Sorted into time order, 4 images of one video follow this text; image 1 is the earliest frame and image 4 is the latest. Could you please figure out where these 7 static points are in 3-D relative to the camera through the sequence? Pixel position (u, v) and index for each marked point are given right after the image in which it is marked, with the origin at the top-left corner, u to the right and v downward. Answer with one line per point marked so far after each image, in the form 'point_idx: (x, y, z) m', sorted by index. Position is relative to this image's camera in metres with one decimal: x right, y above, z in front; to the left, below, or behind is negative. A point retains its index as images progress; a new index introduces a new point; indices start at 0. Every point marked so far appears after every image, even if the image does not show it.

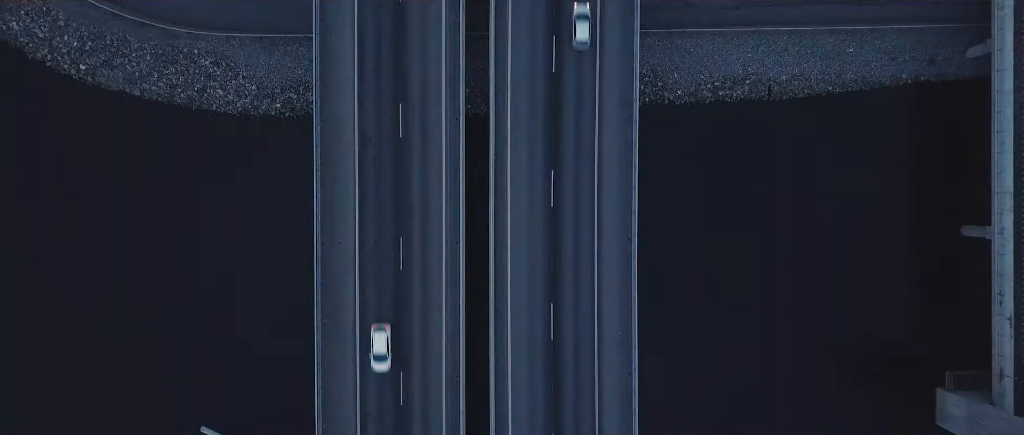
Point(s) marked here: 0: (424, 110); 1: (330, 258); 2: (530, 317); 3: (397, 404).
0: (-3.1, +3.8, +19.4) m
1: (-6.2, -1.5, +19.1) m
2: (+0.6, -3.6, +19.6) m
3: (-4.1, -6.5, +19.7) m
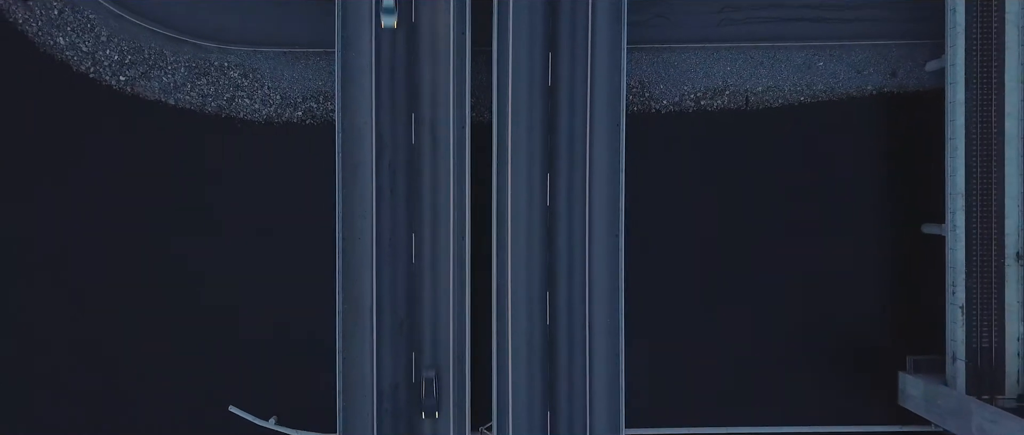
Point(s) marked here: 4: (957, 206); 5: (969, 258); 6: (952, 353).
0: (-3.0, +3.9, +21.2) m
1: (-6.2, -1.4, +20.9) m
2: (+0.6, -3.5, +21.4) m
3: (-4.1, -6.4, +21.5) m
4: (+16.0, +0.4, +19.6) m
5: (+16.6, -1.5, +19.7) m
6: (+16.2, -5.0, +19.9) m
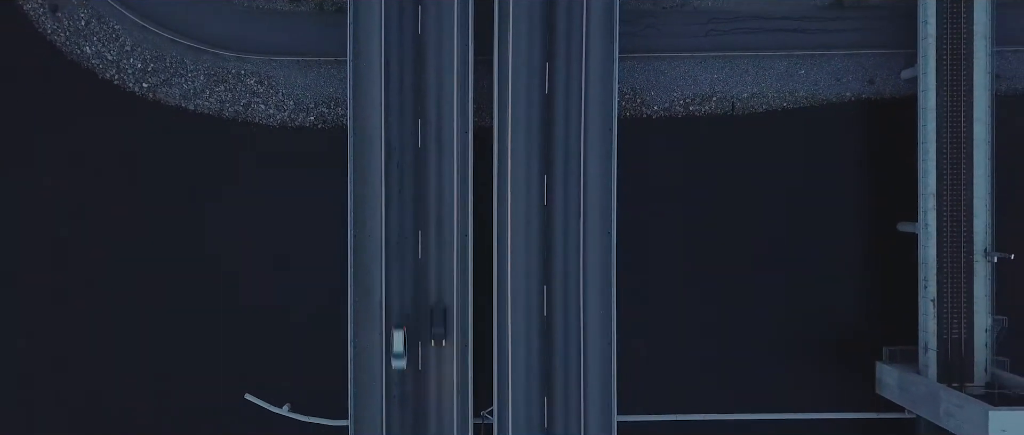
0: (-3.0, +3.9, +22.4) m
1: (-6.2, -1.3, +22.2) m
2: (+0.6, -3.5, +22.6) m
3: (-4.1, -6.4, +22.7) m
4: (+16.0, +0.5, +20.8) m
5: (+16.6, -1.4, +20.9) m
6: (+16.2, -4.9, +21.1) m
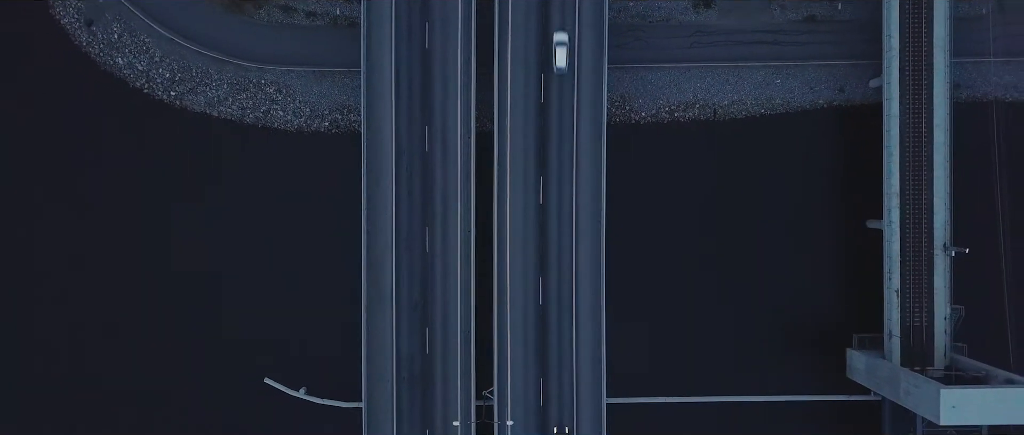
0: (-3.1, +4.0, +24.2) m
1: (-6.3, -1.2, +23.9) m
2: (+0.6, -3.4, +24.4) m
3: (-4.1, -6.3, +24.5) m
4: (+16.0, +0.6, +22.5) m
5: (+16.5, -1.4, +22.6) m
6: (+16.1, -4.8, +22.9) m
